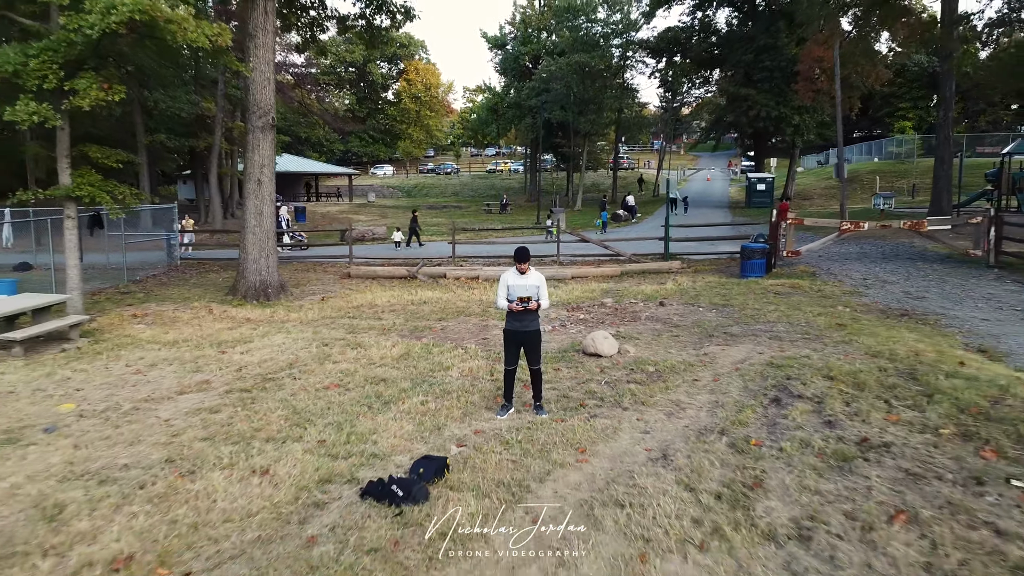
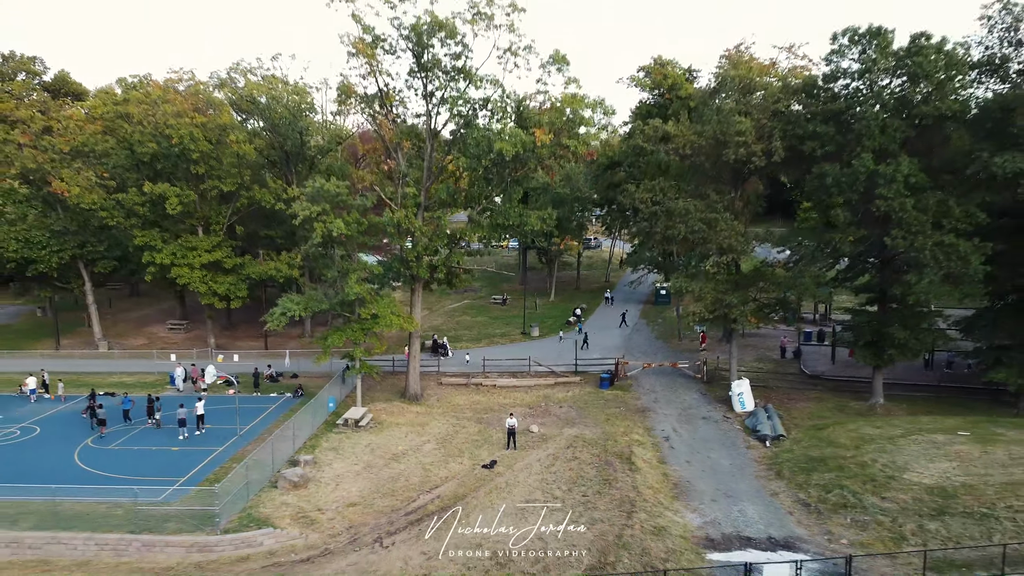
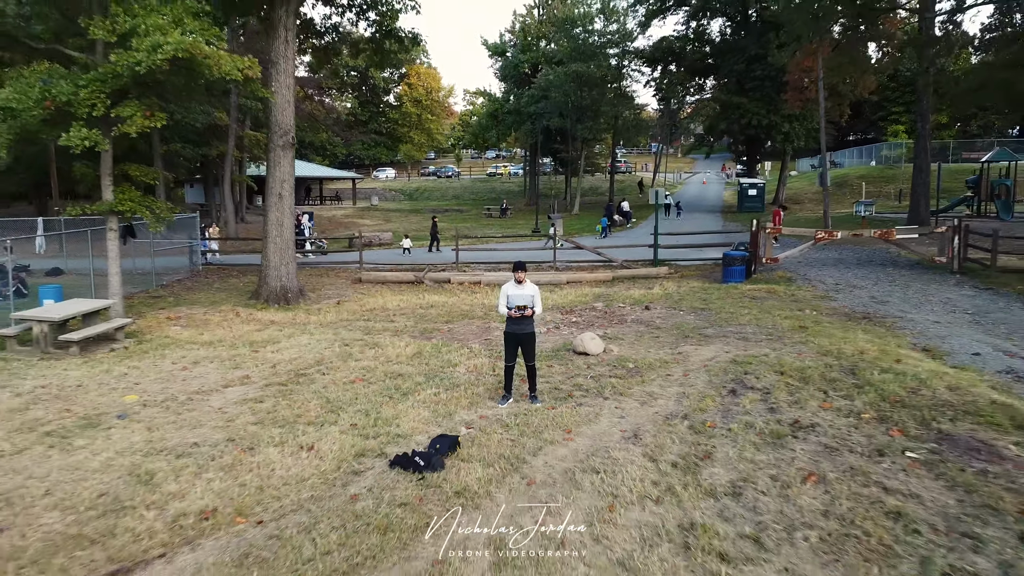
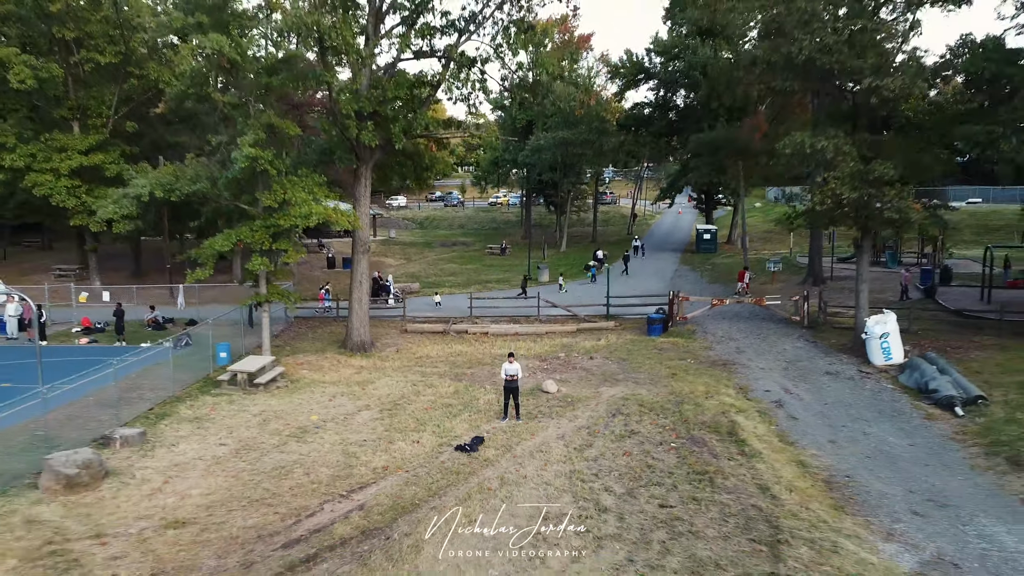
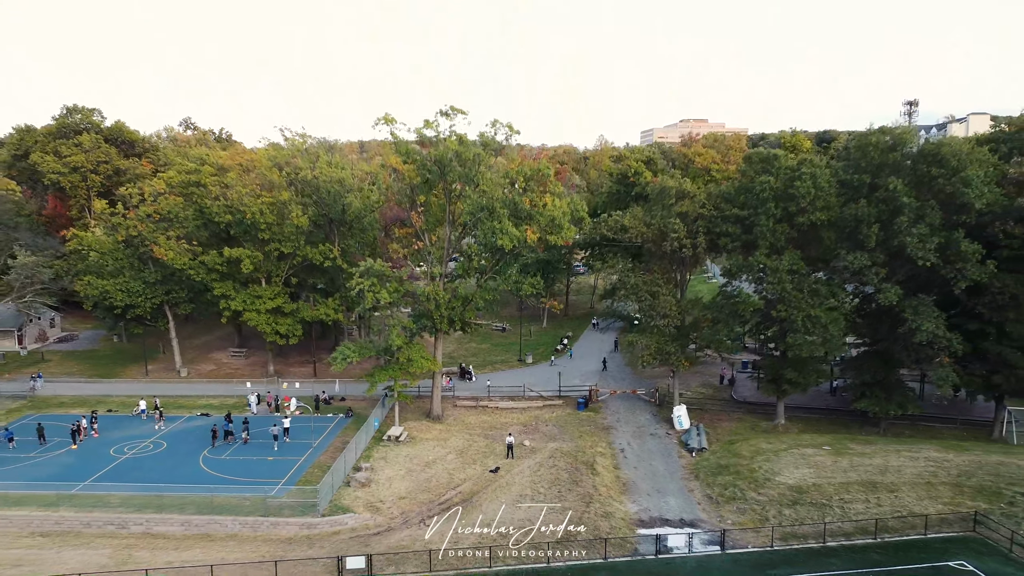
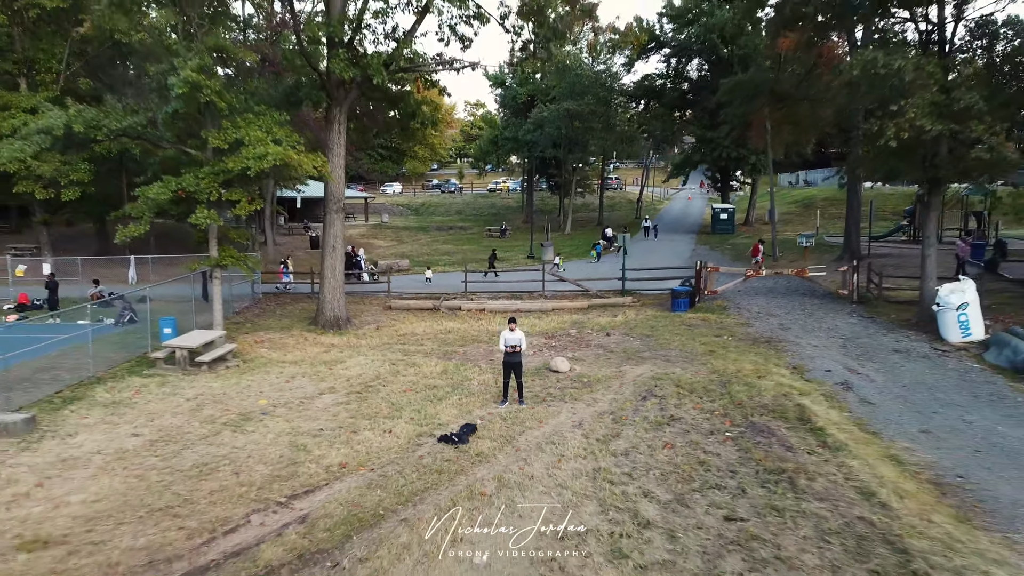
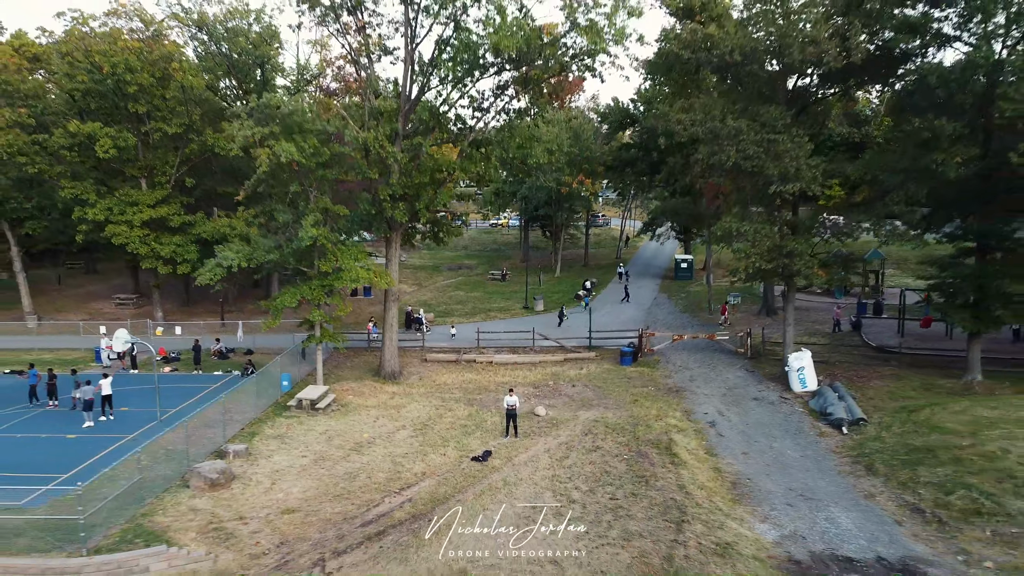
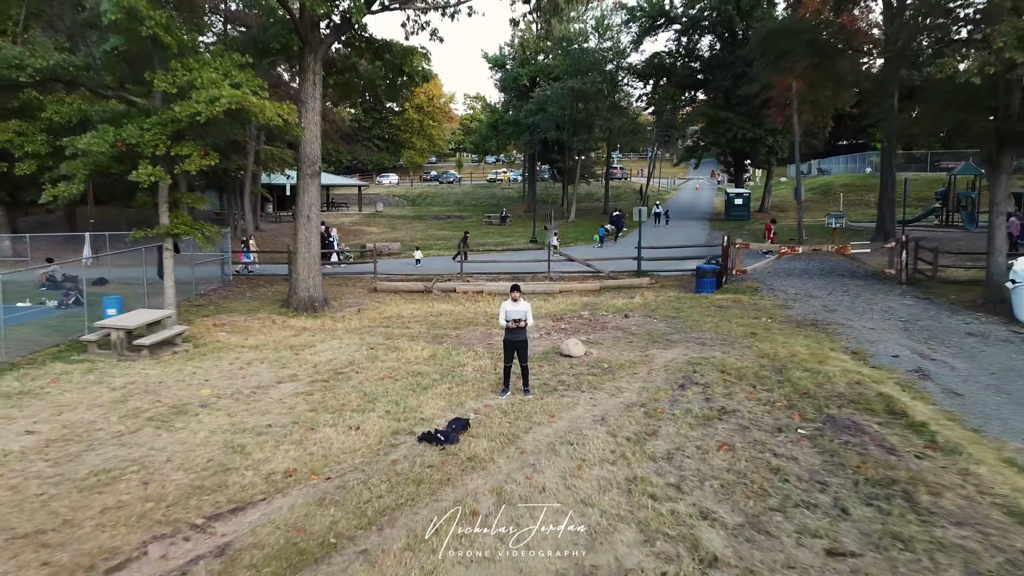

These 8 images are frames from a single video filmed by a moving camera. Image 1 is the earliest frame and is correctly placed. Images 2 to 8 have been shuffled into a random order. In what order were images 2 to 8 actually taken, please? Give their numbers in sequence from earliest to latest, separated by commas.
3, 8, 6, 4, 7, 2, 5
